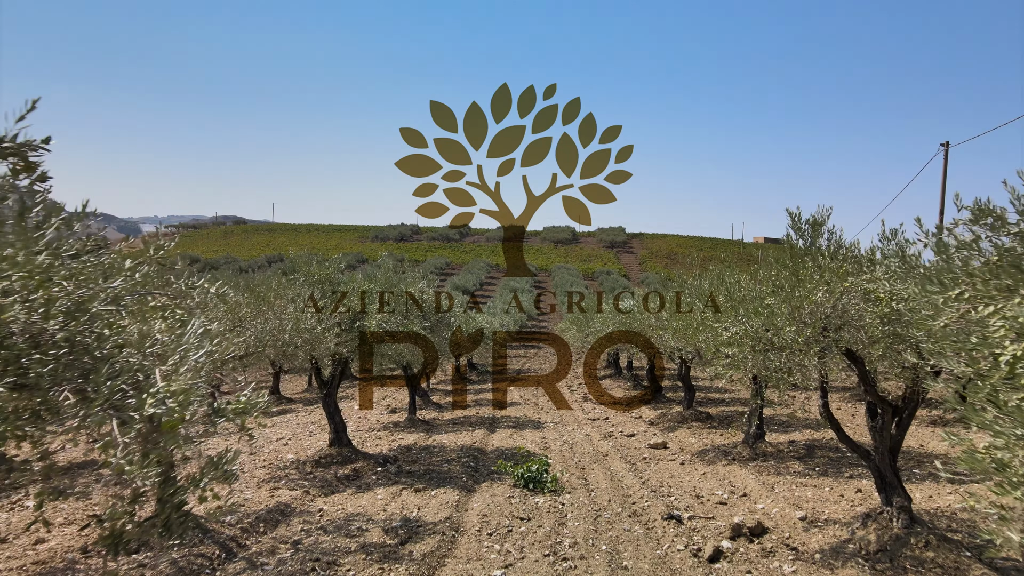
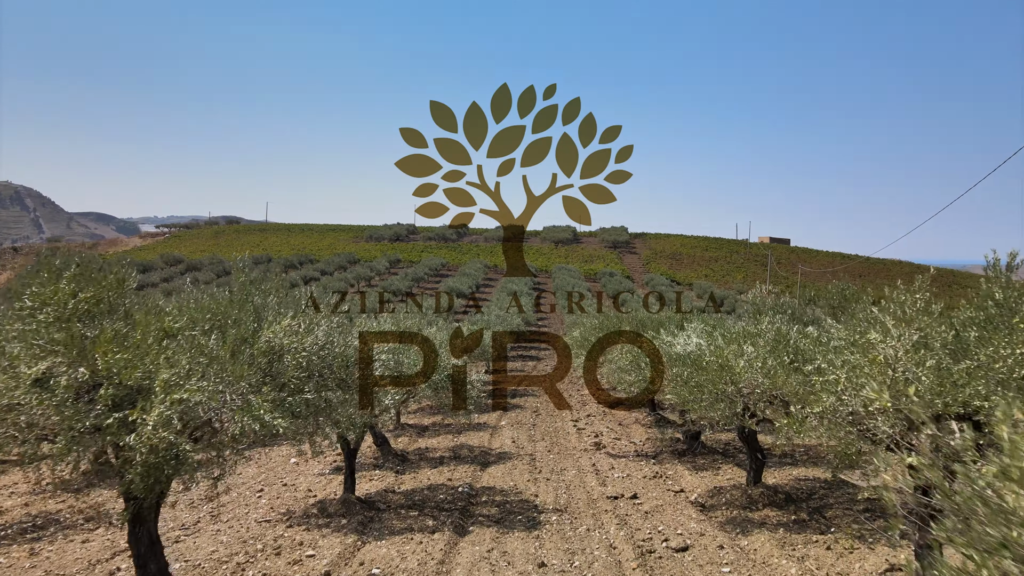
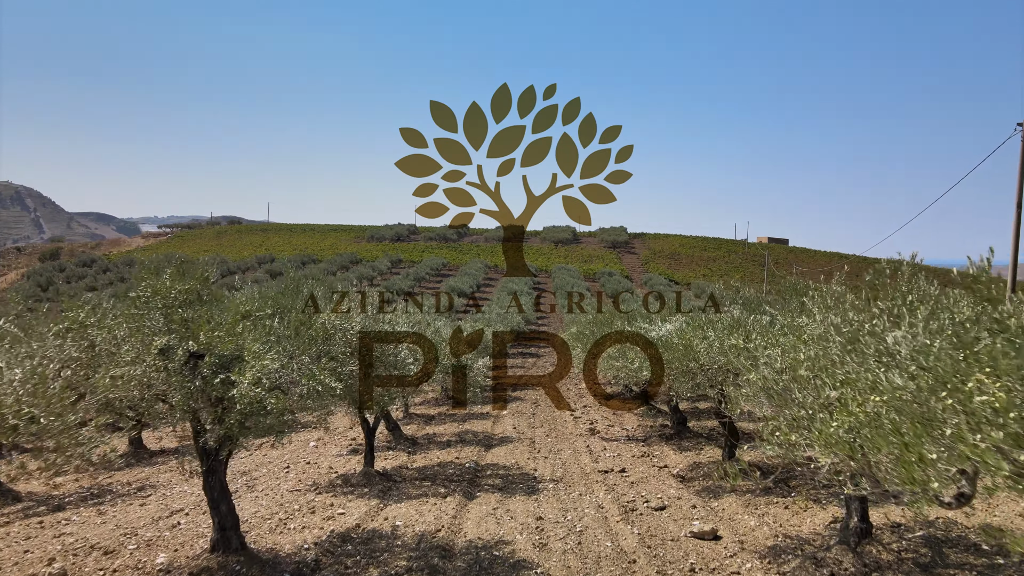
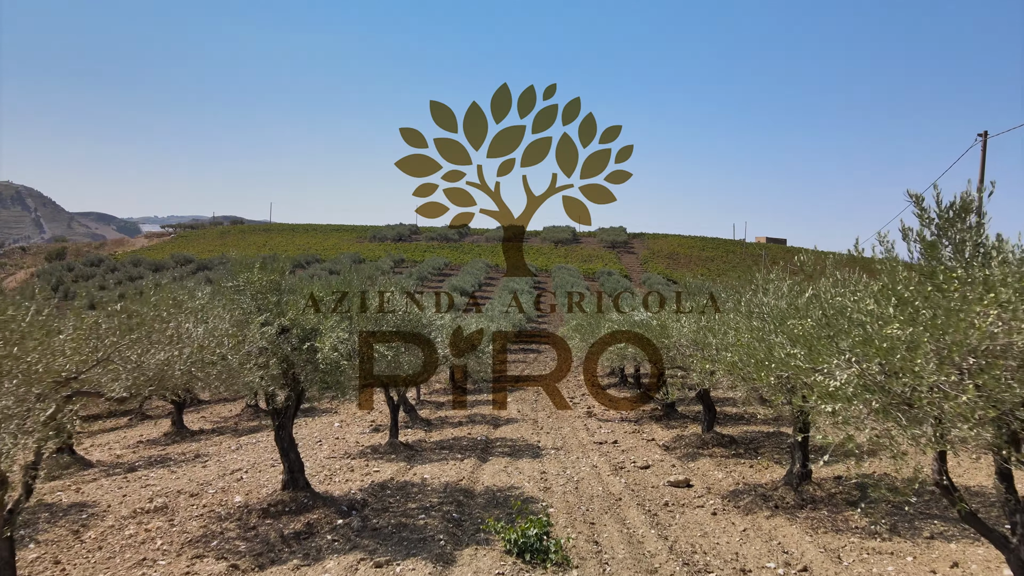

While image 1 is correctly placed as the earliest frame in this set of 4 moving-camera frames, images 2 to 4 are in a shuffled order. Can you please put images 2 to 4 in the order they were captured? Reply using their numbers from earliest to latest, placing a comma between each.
4, 3, 2
